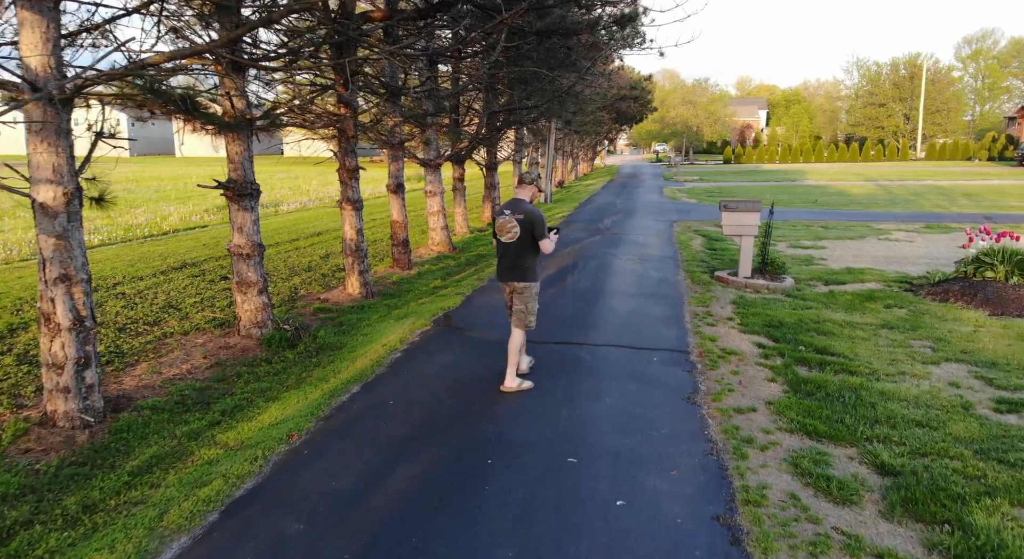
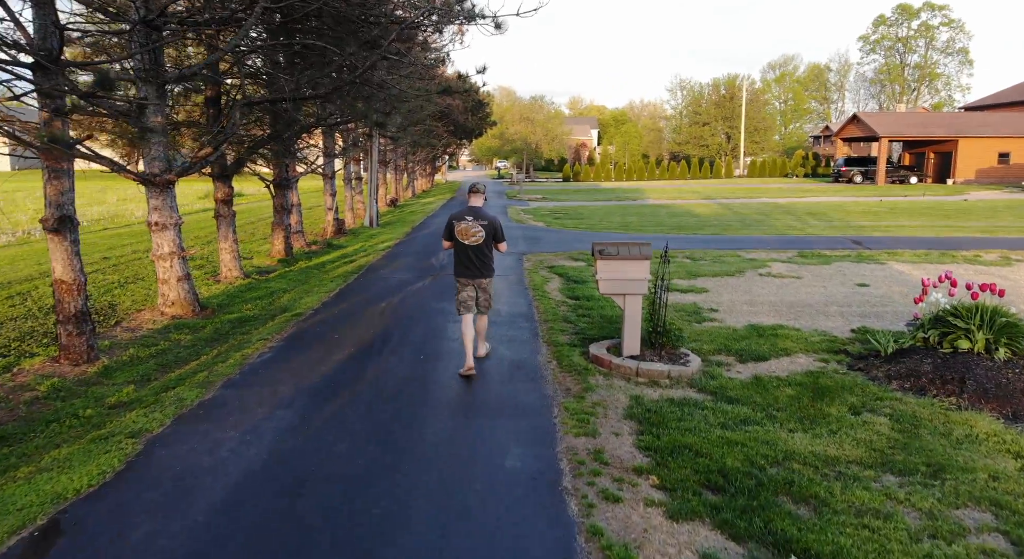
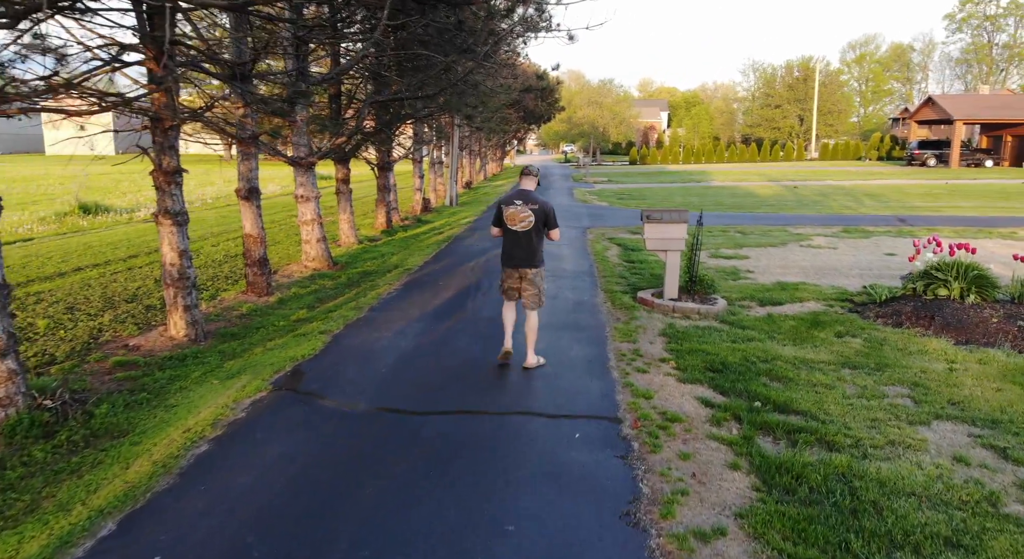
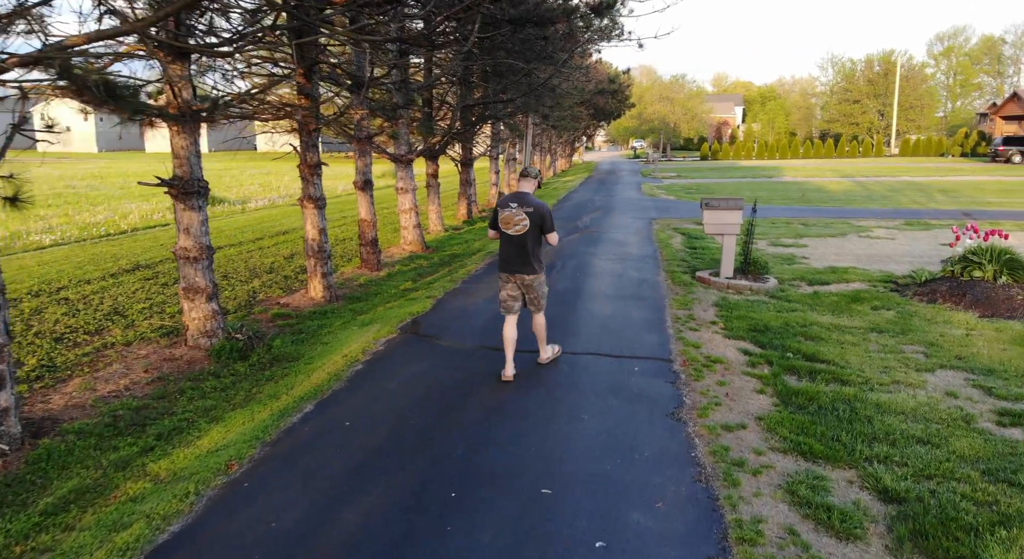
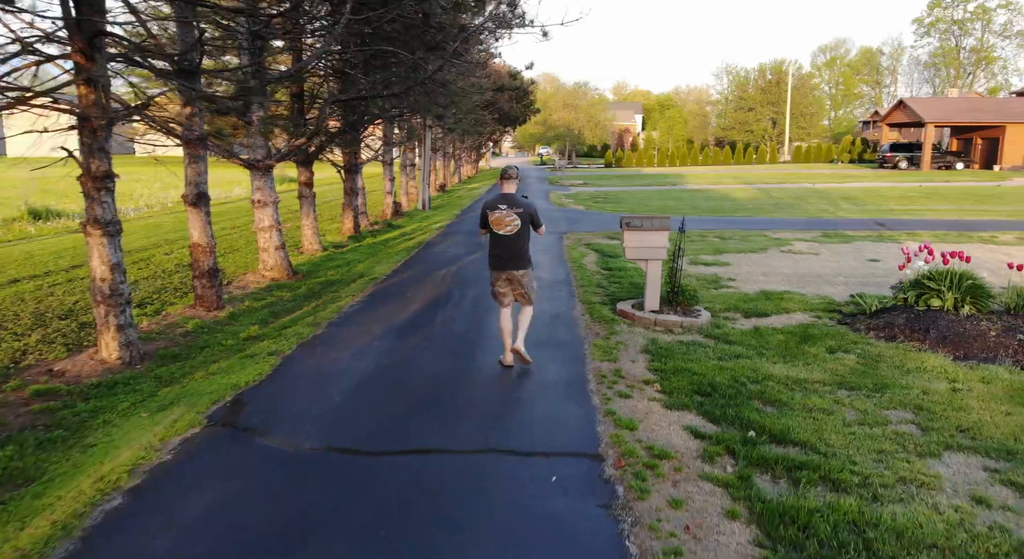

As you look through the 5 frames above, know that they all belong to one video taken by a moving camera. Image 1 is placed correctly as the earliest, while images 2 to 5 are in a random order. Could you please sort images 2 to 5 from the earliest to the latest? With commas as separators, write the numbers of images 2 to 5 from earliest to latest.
4, 3, 5, 2
